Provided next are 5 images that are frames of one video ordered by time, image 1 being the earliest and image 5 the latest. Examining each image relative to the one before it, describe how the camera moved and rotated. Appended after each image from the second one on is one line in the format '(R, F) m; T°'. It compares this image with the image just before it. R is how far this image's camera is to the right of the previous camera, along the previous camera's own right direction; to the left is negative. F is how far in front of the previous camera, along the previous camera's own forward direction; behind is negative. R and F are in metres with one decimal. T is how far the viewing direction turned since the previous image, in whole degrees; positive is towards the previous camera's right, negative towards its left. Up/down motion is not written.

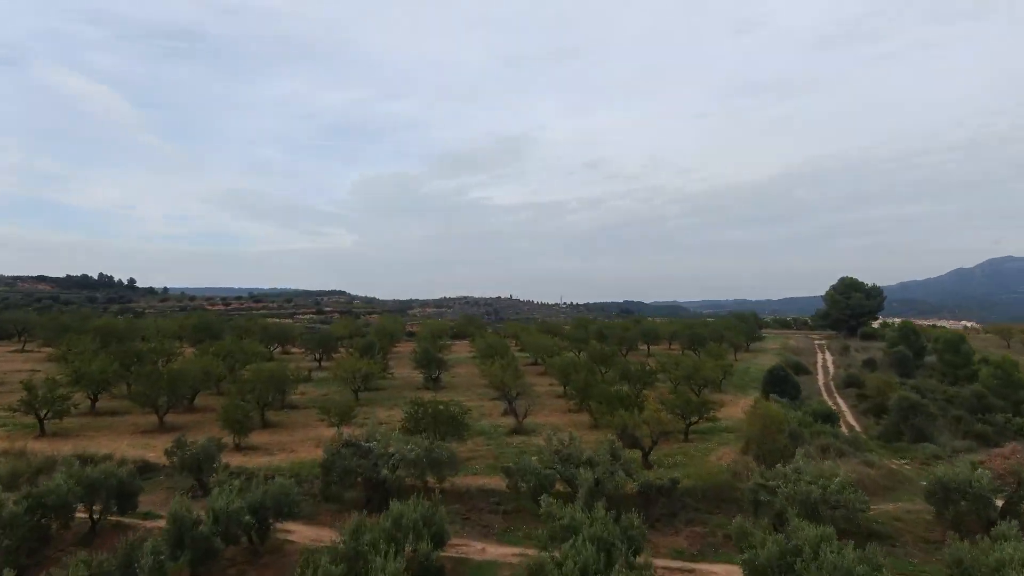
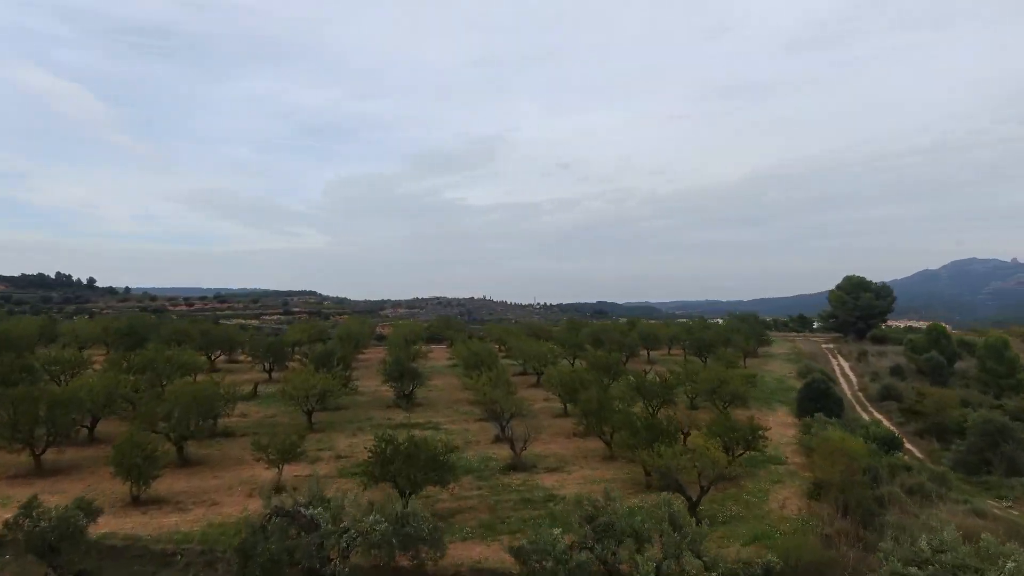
(-0.8, +7.1) m; +2°
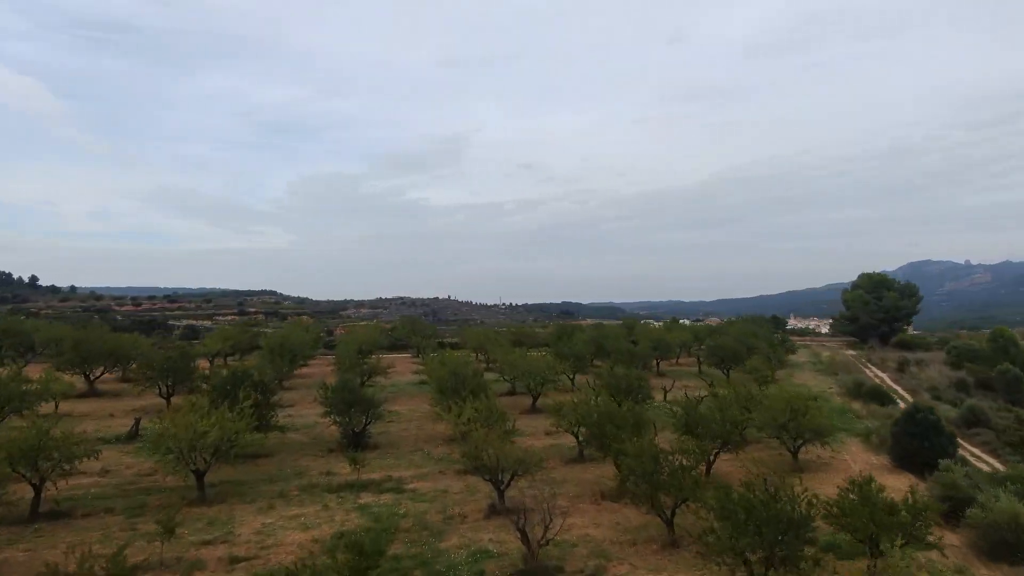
(-1.0, +10.0) m; +3°
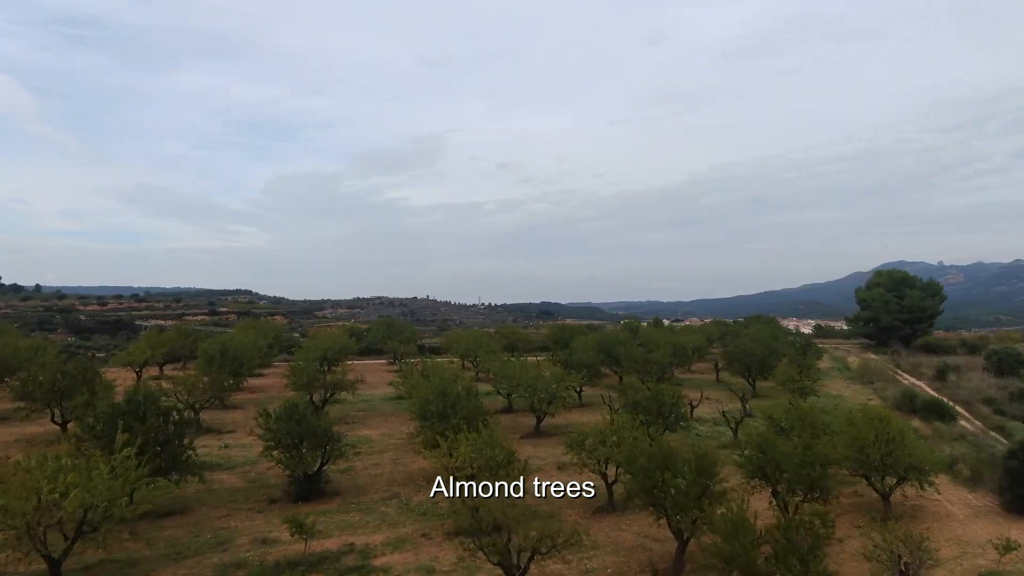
(-0.7, +6.3) m; +2°
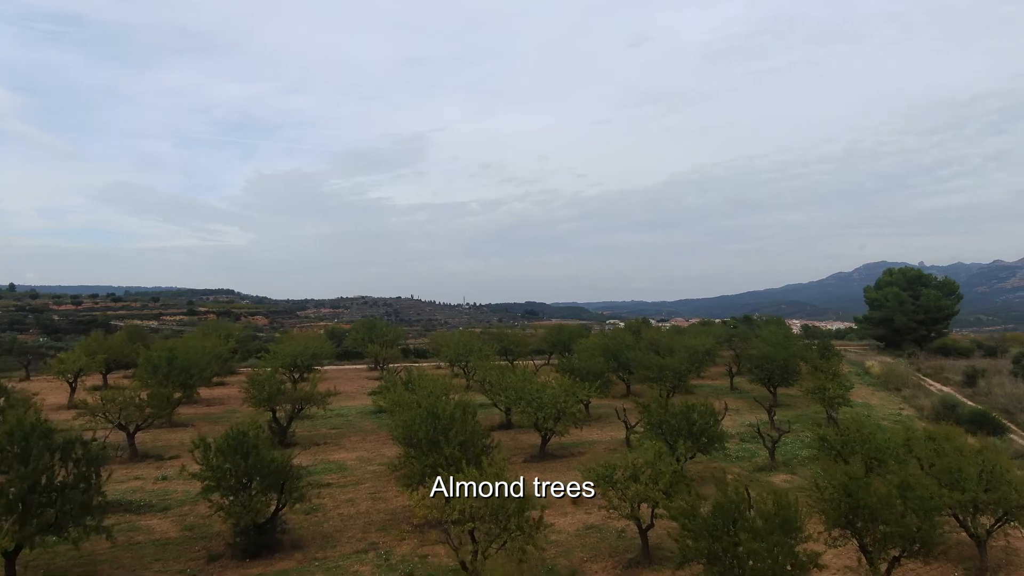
(-0.5, +3.9) m; +1°
